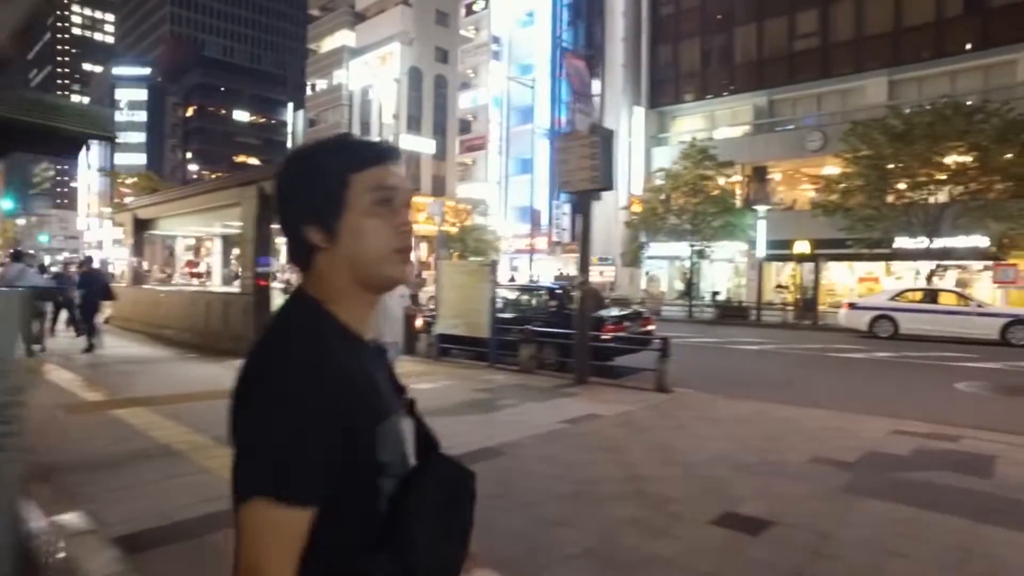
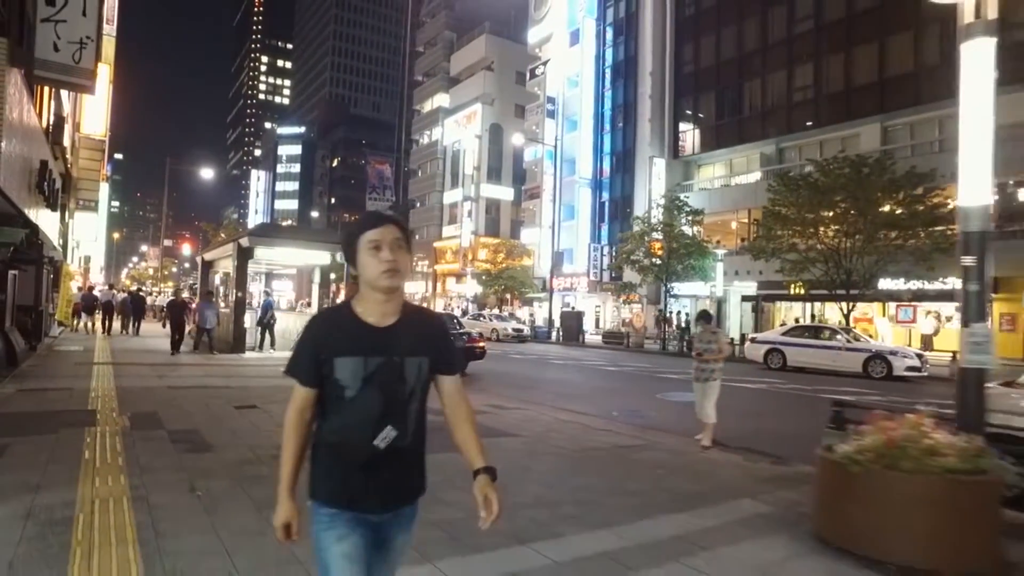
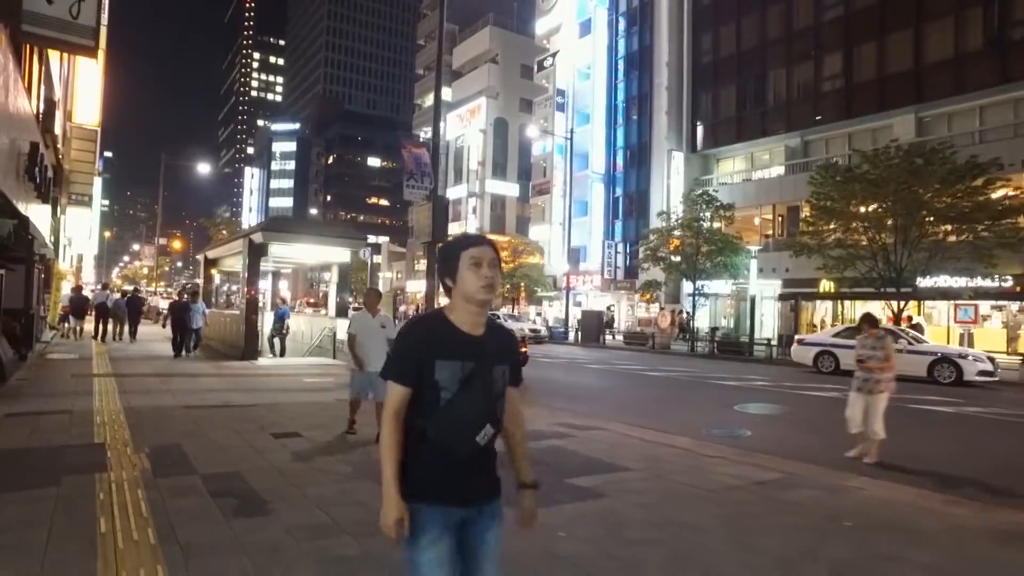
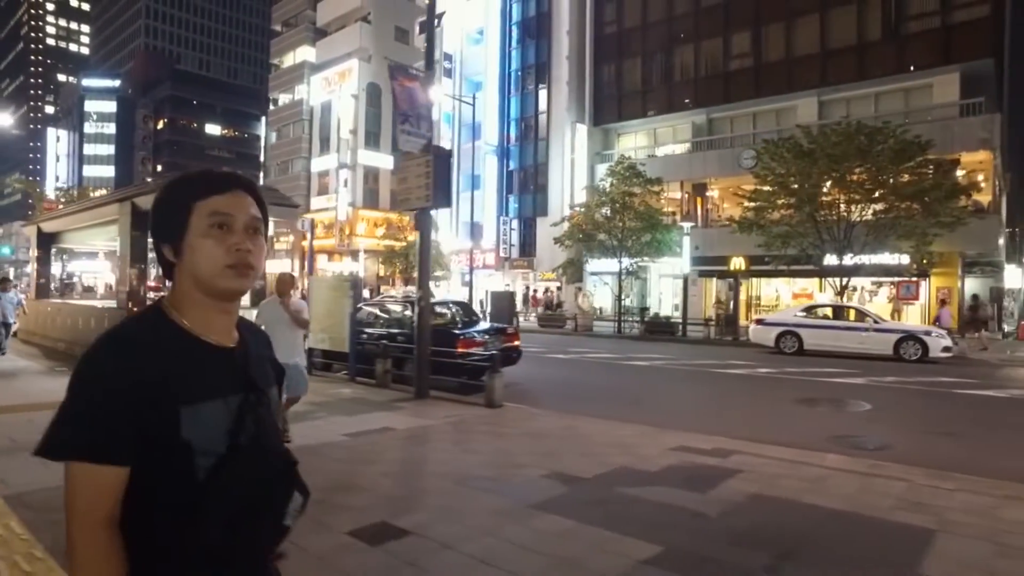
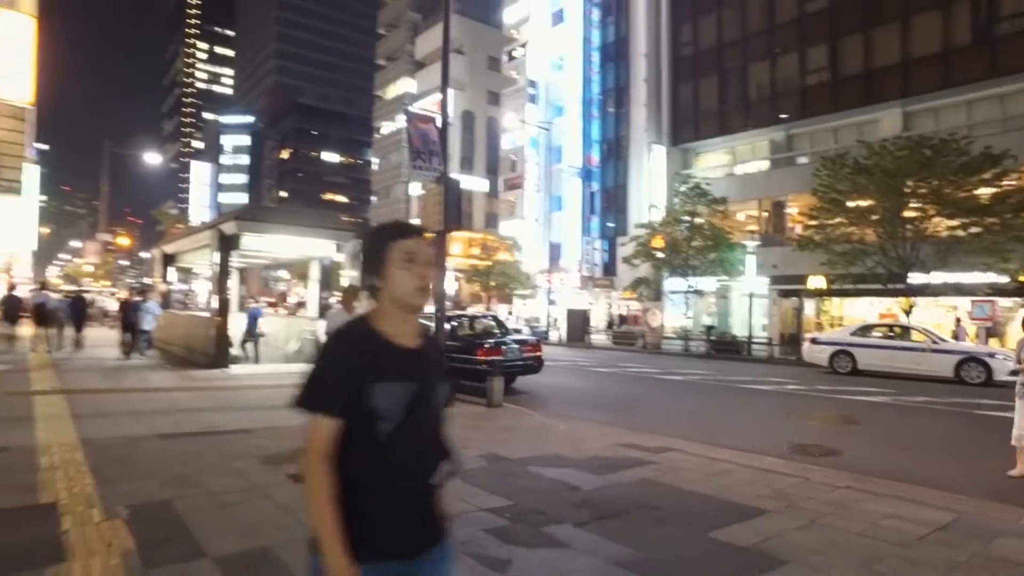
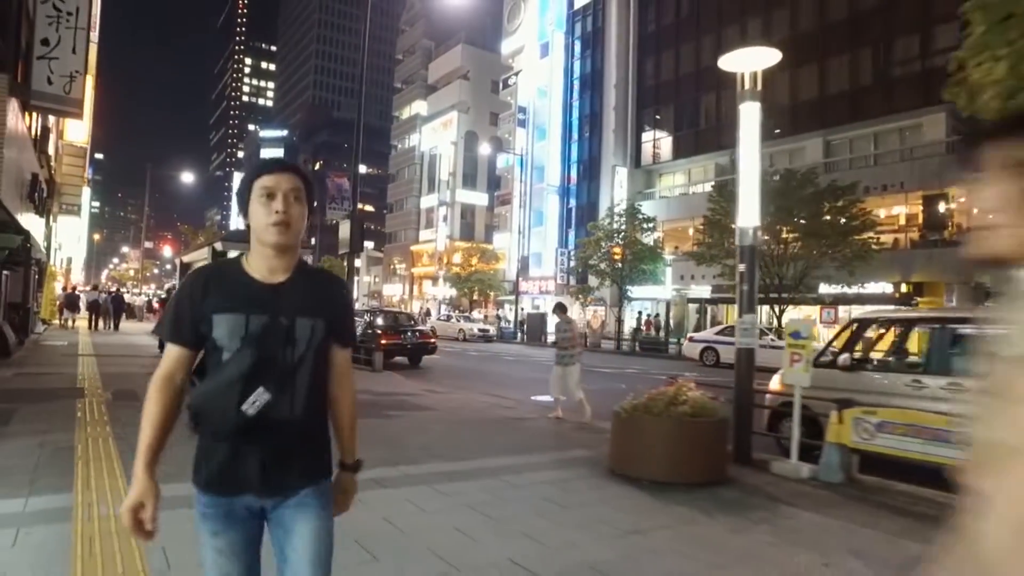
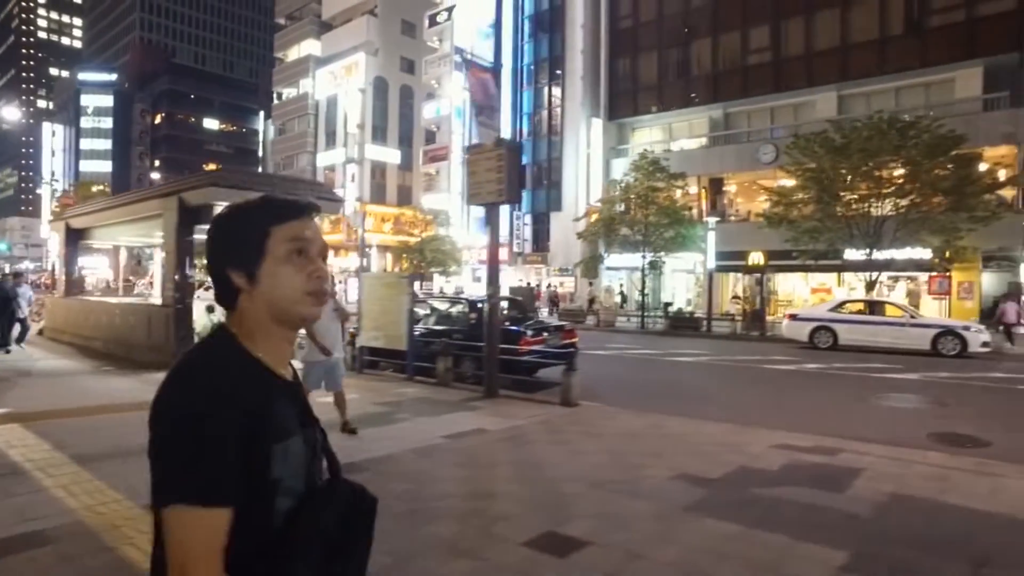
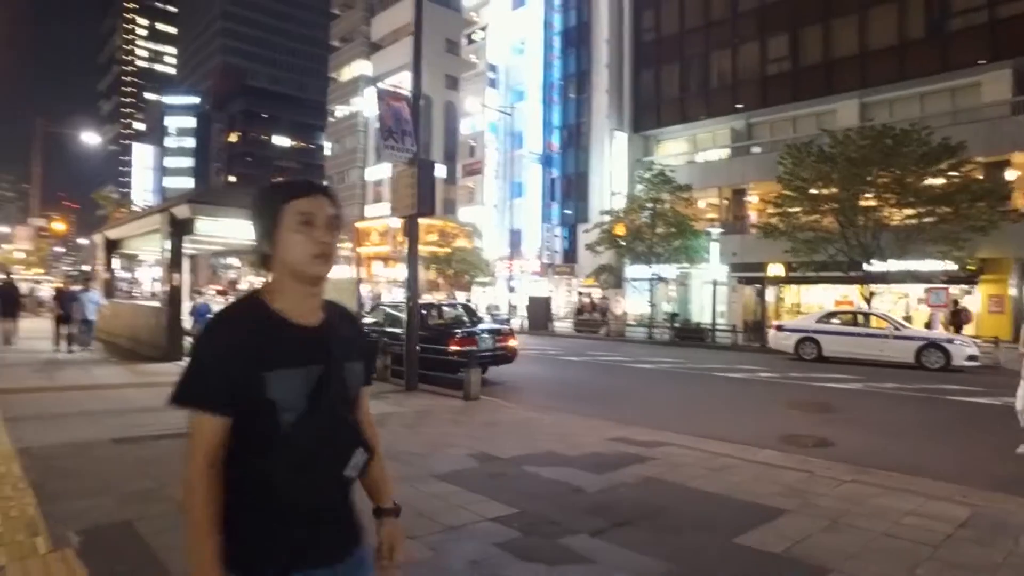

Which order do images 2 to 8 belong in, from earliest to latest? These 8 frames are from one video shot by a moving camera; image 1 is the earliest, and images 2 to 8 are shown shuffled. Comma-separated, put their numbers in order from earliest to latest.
7, 4, 8, 5, 3, 2, 6
